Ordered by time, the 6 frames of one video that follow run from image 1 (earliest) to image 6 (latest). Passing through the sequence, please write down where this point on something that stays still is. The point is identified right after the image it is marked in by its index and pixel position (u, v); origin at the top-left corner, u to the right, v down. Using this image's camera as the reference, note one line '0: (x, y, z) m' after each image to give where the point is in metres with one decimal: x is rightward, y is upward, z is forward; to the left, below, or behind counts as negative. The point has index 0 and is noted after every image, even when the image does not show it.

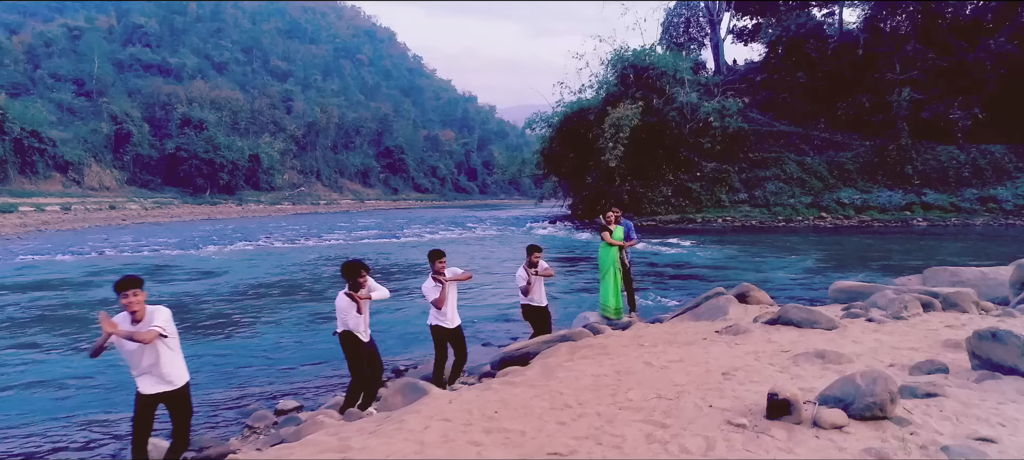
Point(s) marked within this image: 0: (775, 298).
0: (+3.5, -1.0, +9.4) m
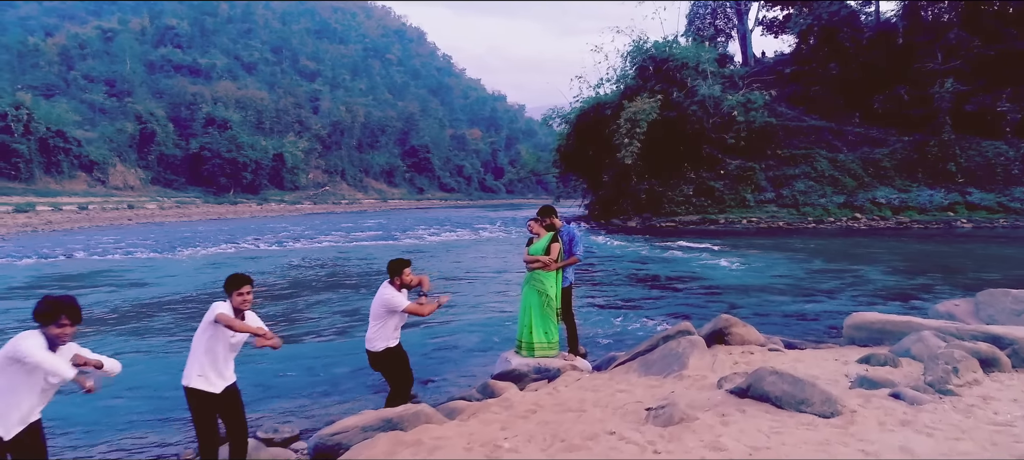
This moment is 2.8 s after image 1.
0: (+2.8, -1.1, +7.2) m
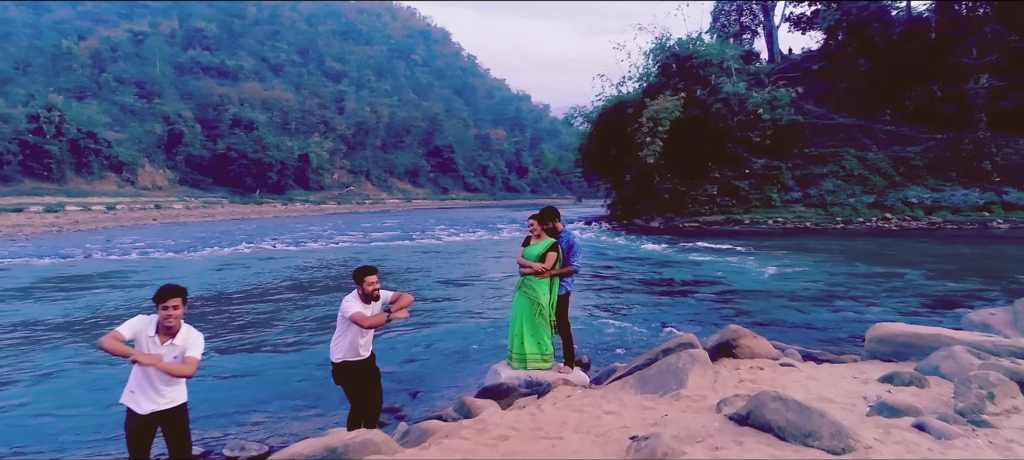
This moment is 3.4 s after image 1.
0: (+2.7, -1.1, +6.7) m
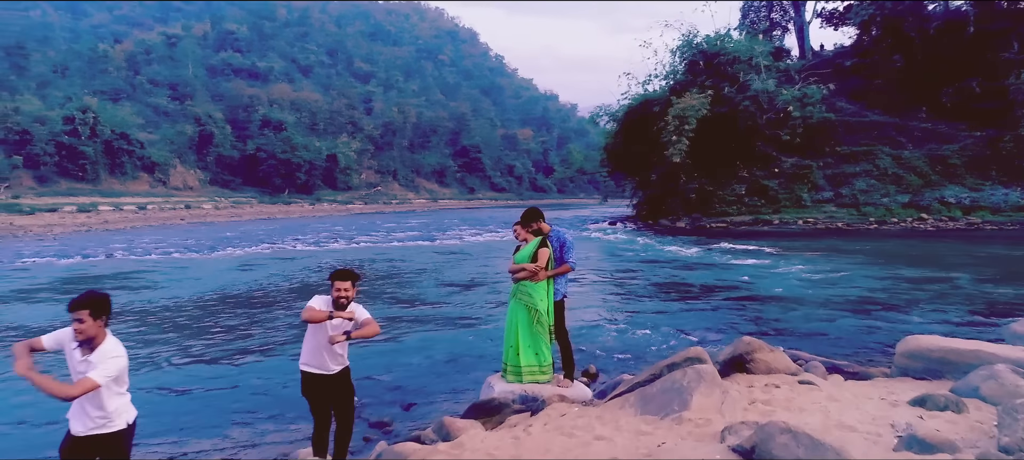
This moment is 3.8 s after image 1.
0: (+2.7, -1.1, +6.2) m
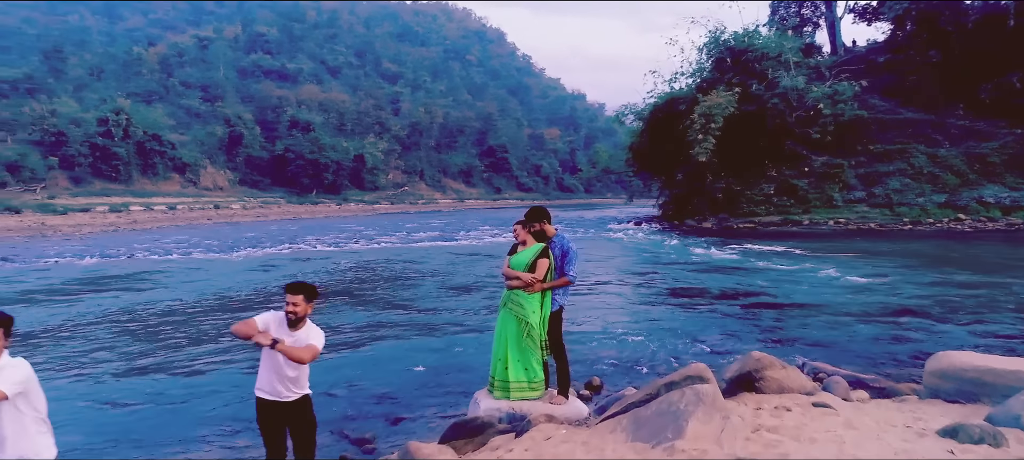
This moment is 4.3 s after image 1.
0: (+2.7, -1.1, +5.7) m
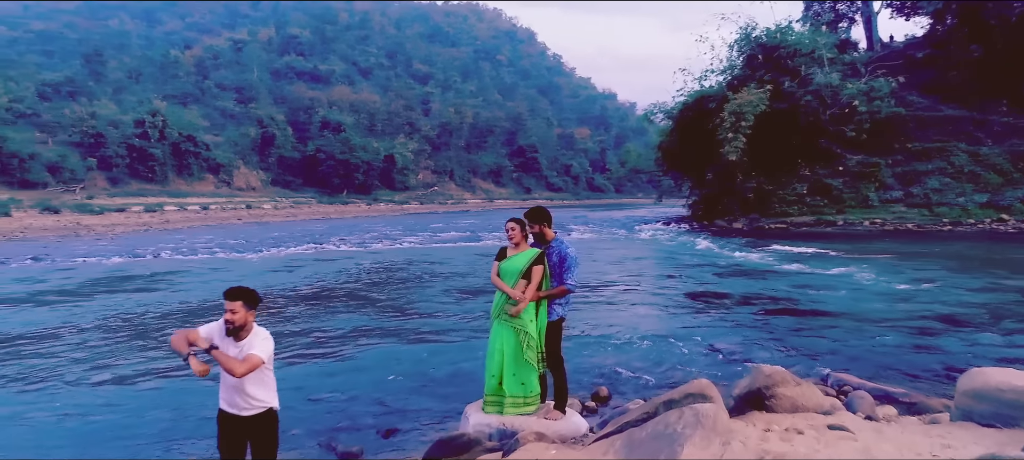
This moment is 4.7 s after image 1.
0: (+2.7, -1.1, +5.3) m
